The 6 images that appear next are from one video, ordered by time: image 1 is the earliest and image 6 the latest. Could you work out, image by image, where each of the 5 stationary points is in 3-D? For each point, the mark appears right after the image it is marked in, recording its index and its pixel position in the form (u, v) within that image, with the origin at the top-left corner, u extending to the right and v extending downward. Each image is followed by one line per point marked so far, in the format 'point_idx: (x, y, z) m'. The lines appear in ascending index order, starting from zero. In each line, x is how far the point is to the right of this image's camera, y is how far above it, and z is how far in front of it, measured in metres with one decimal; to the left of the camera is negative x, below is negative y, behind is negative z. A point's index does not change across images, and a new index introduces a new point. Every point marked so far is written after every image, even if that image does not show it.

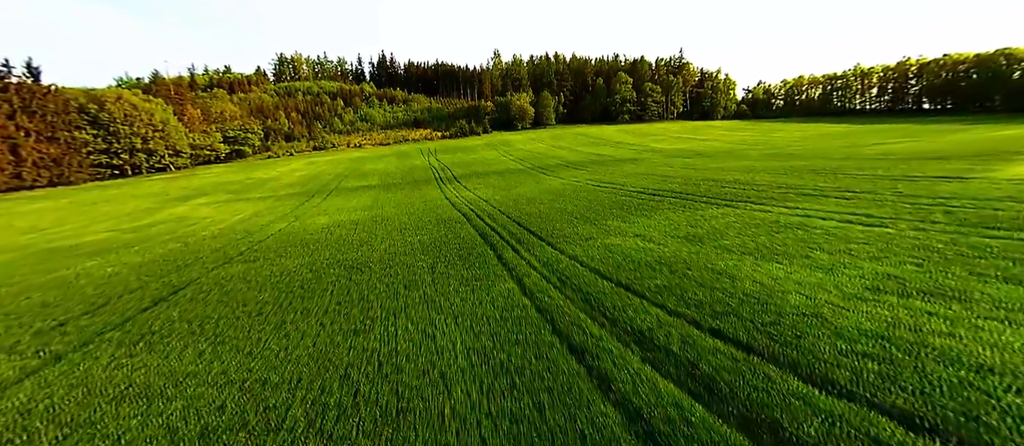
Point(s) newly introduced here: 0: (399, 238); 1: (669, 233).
0: (-3.7, -0.6, +10.7) m
1: (+3.9, -0.3, +8.1) m
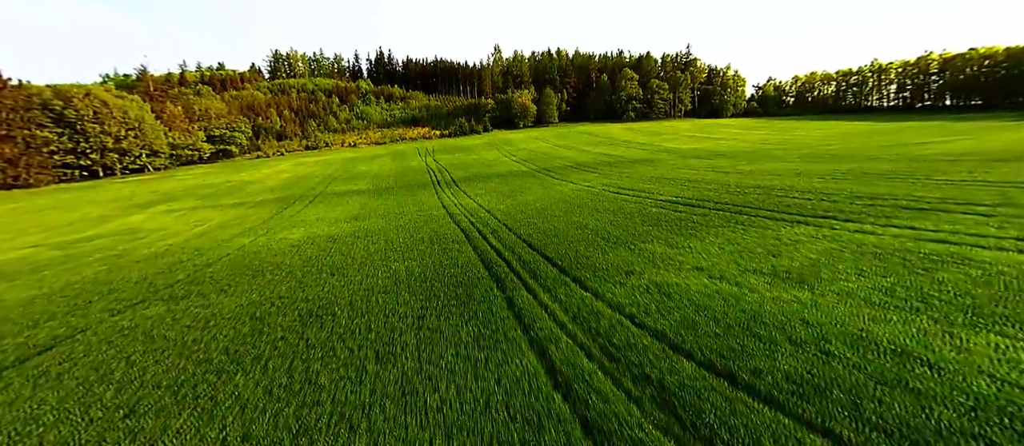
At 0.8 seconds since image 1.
0: (-3.4, -1.2, +8.5) m
1: (+4.2, -0.8, +5.8) m
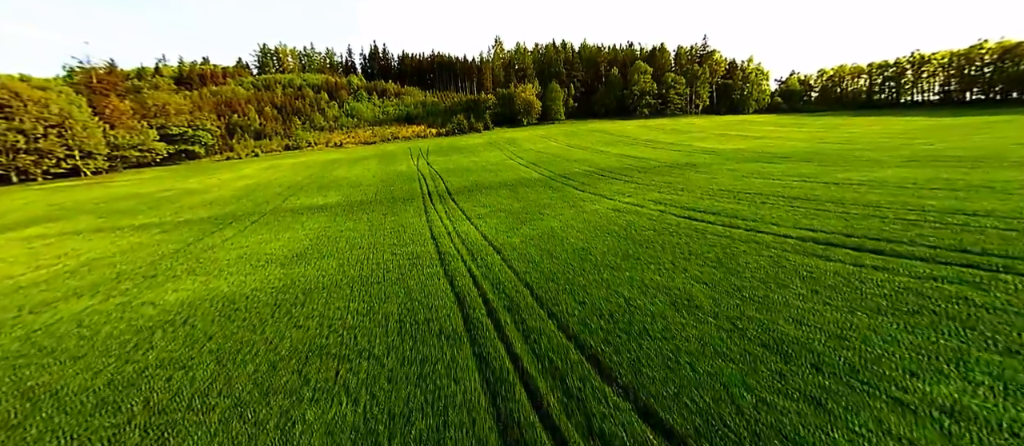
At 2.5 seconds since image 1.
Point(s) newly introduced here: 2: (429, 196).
0: (-2.7, -2.3, +3.6) m
1: (+4.9, -1.9, +1.0) m
2: (-4.4, +1.4, +17.2) m
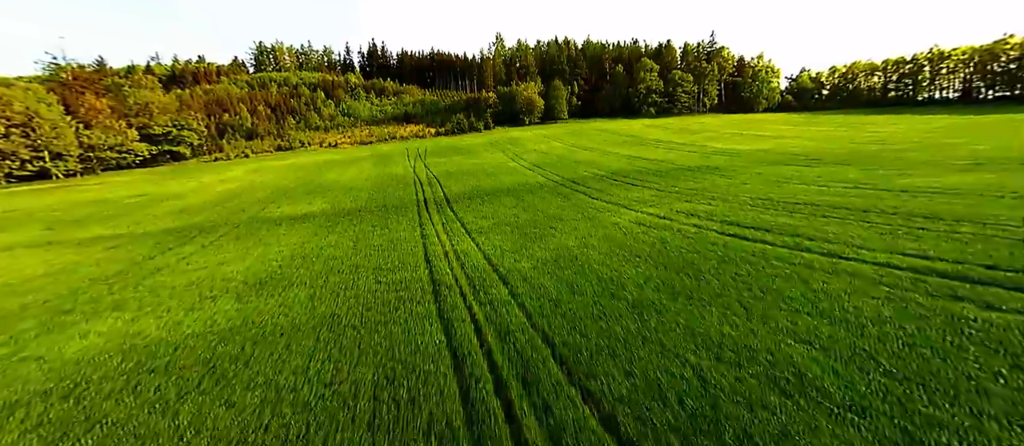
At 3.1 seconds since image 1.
0: (-2.5, -2.8, +1.9) m
1: (+5.1, -2.4, -0.8) m
2: (-4.1, +1.0, +15.5) m
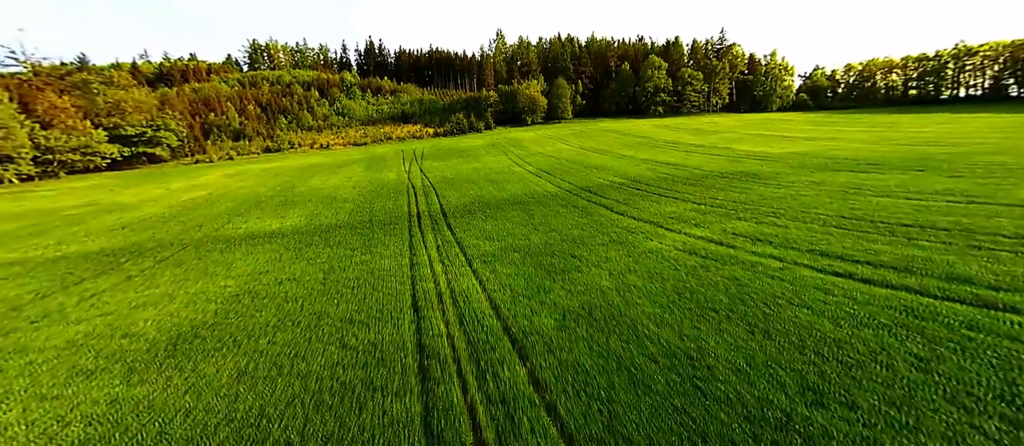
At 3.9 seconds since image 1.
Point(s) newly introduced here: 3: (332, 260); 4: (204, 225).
0: (-2.2, -3.5, -0.5) m
1: (+5.5, -3.1, -3.1) m
2: (-3.8, +0.3, +13.1) m
3: (-5.3, -1.0, +9.8) m
4: (-11.8, -0.1, +12.4) m
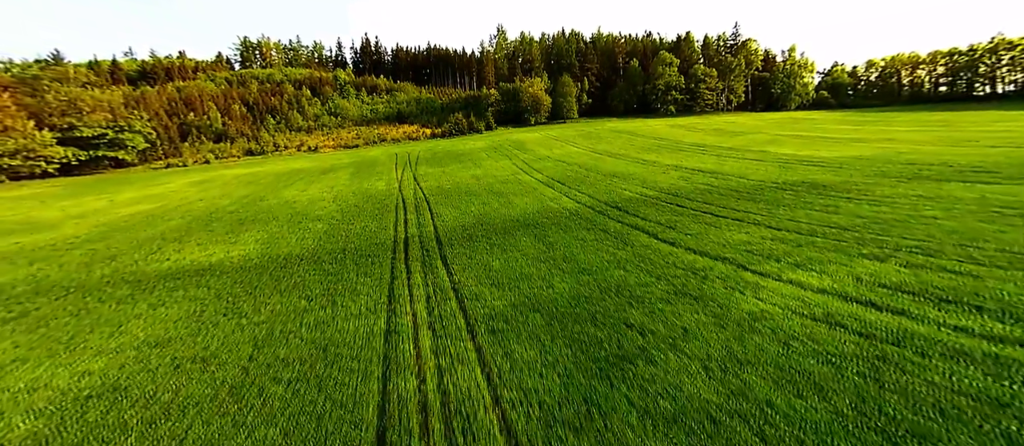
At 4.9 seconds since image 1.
0: (-1.7, -4.4, -3.5) m
1: (+5.9, -3.9, -6.1) m
2: (-3.4, -0.6, +10.1) m
3: (-4.9, -1.9, +6.8) m
4: (-11.3, -1.1, +9.4) m
